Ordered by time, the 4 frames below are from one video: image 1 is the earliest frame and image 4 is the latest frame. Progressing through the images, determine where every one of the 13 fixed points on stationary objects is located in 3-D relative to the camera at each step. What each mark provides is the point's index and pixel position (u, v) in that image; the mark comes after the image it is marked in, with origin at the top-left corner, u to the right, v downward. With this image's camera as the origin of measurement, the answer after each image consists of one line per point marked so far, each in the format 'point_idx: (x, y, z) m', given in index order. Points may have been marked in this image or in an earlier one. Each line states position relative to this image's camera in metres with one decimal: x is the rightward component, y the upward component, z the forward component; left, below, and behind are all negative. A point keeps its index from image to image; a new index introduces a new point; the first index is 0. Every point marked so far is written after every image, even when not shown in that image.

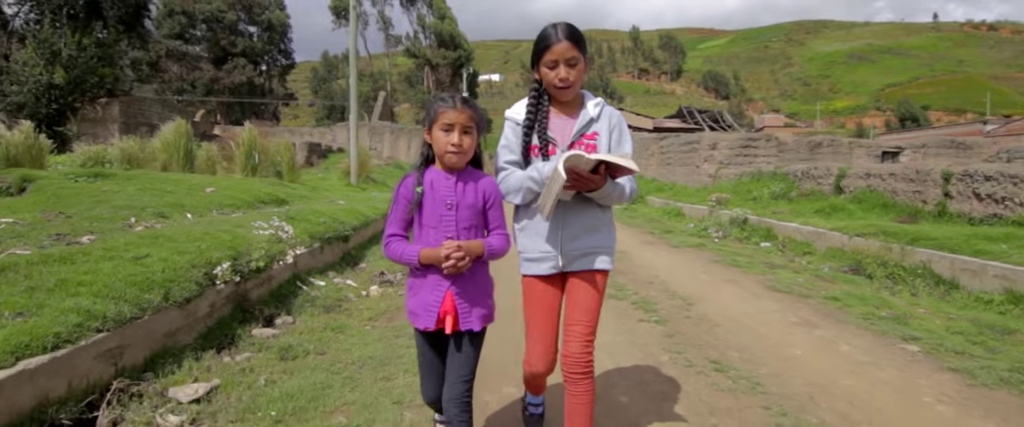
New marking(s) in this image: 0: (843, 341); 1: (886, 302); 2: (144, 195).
0: (+1.7, -0.6, +3.5) m
1: (+2.5, -0.6, +4.9) m
2: (-3.2, +0.2, +6.4) m
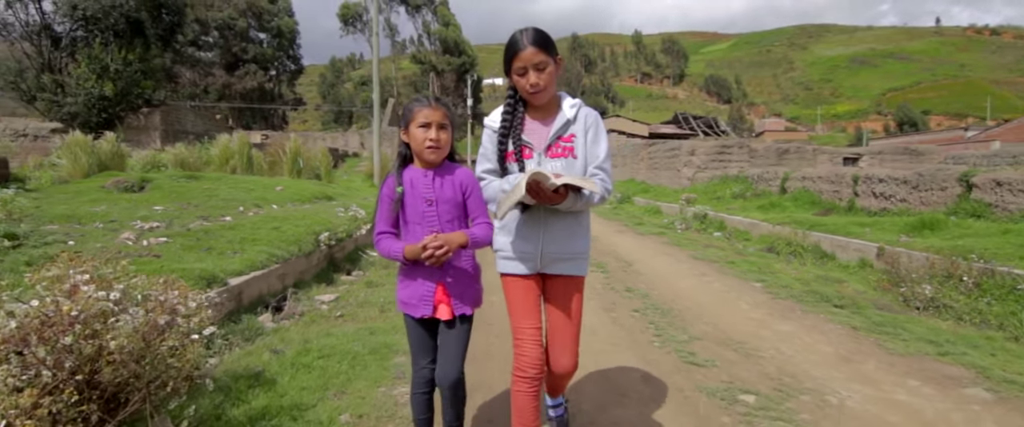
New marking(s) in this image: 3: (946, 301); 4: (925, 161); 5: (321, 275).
0: (+1.6, -0.5, +5.7) m
1: (+2.5, -0.5, +7.0) m
2: (-3.2, +0.3, +8.5) m
3: (+3.0, -0.6, +5.0) m
4: (+8.4, +1.0, +14.4) m
5: (-1.5, -0.5, +5.6) m
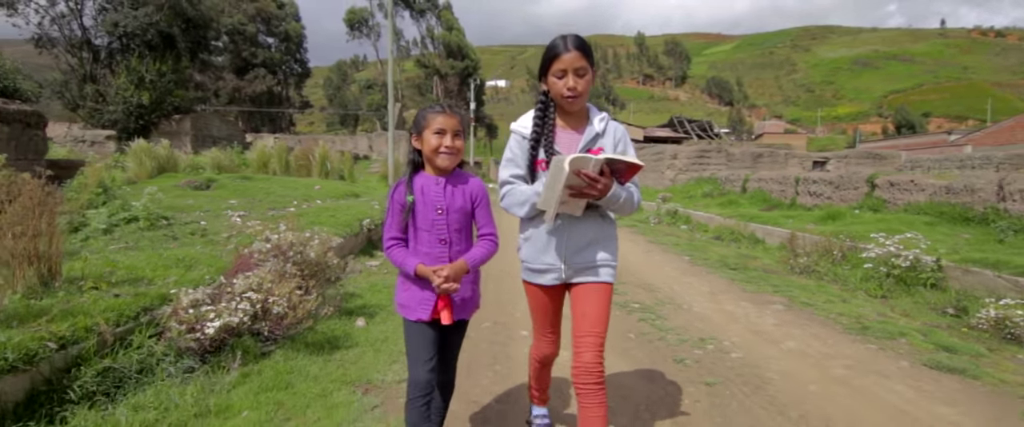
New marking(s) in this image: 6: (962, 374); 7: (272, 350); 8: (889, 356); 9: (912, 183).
0: (+1.6, -0.5, +7.7) m
1: (+2.4, -0.4, +9.0) m
2: (-3.3, +0.3, +10.6) m
3: (+2.9, -0.5, +7.0) m
4: (+8.3, +1.1, +16.4) m
5: (-1.5, -0.4, +7.7) m
6: (+2.1, -0.7, +3.3) m
7: (-1.1, -0.6, +3.3) m
8: (+1.9, -0.7, +3.6) m
9: (+4.8, +0.4, +8.8) m
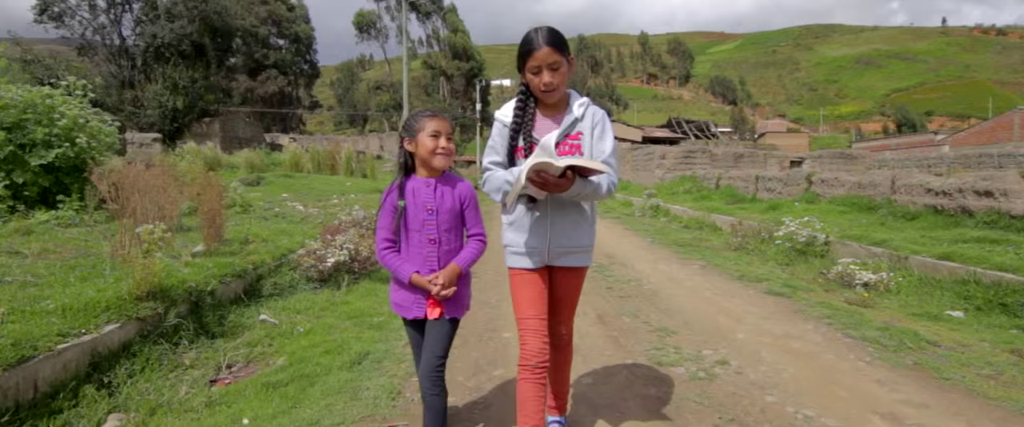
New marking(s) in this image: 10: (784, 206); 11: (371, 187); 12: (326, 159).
0: (+1.6, -0.3, +9.7) m
1: (+2.4, -0.3, +11.0) m
2: (-3.3, +0.5, +12.7) m
3: (+2.9, -0.4, +9.1) m
4: (+8.4, +1.2, +18.5) m
5: (-1.6, -0.2, +9.8) m
6: (+2.0, -0.6, +5.4) m
7: (-1.1, -0.5, +5.4) m
8: (+1.8, -0.6, +5.7) m
9: (+4.8, +0.5, +10.9) m
10: (+4.2, +0.1, +11.3) m
11: (-2.6, +0.5, +13.9) m
12: (-4.5, +1.3, +17.8) m
